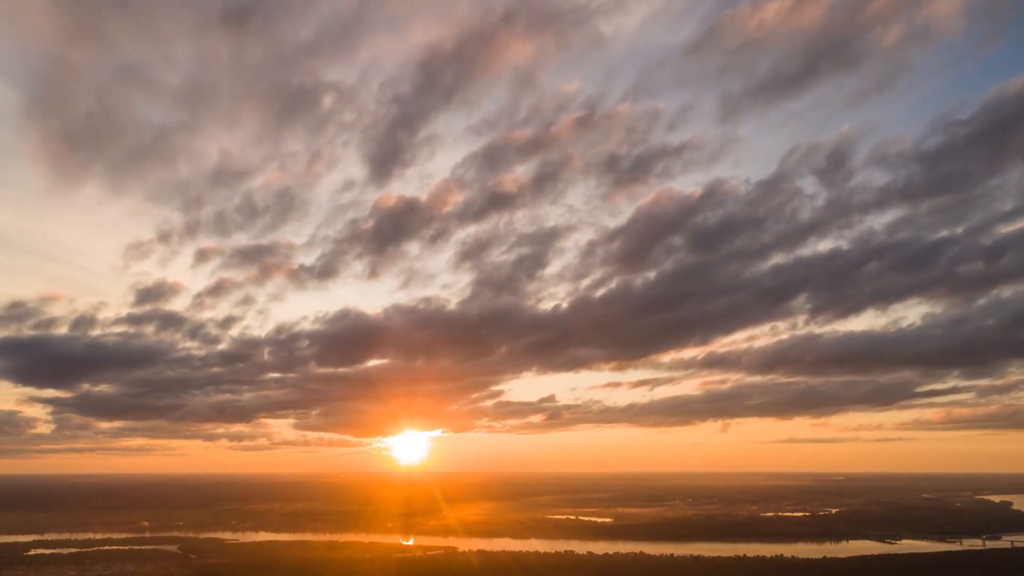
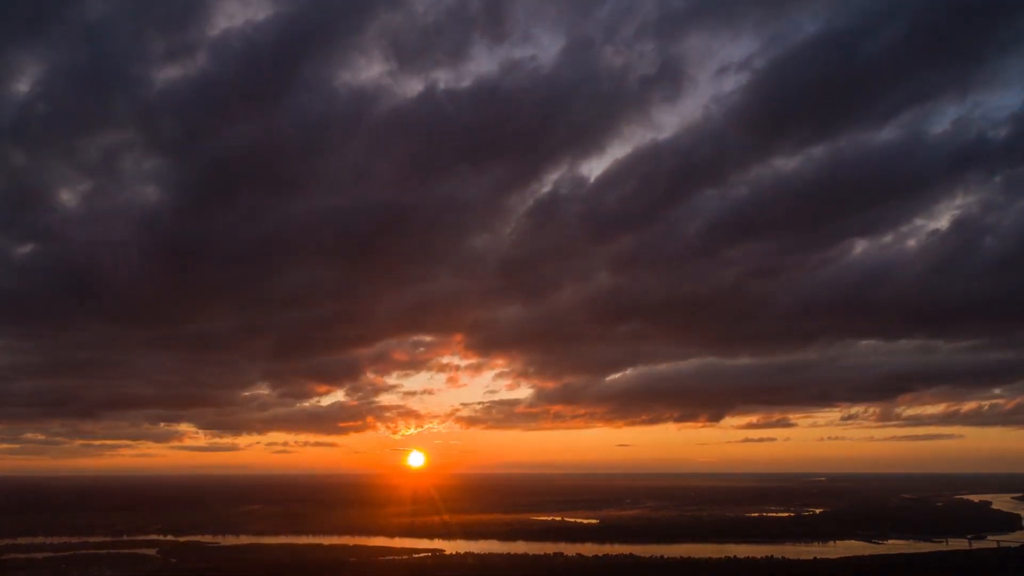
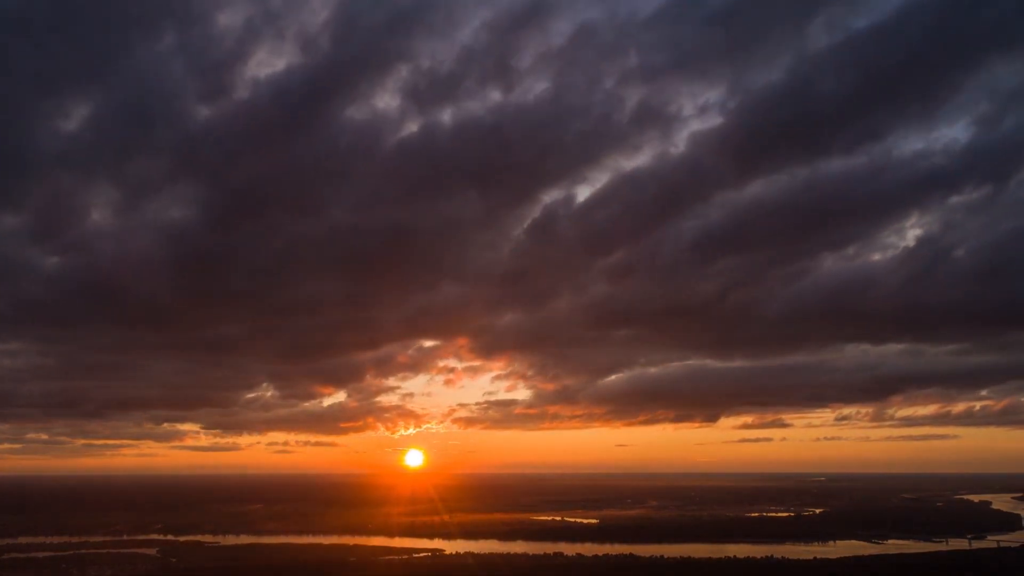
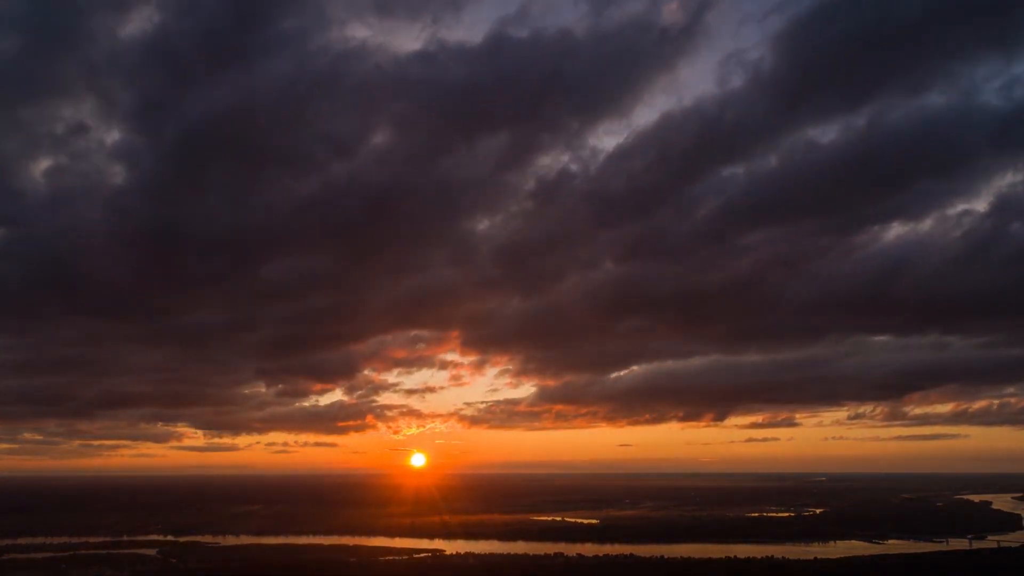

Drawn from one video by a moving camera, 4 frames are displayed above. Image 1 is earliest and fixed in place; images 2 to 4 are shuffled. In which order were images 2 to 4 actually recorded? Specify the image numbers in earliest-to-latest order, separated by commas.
3, 2, 4
